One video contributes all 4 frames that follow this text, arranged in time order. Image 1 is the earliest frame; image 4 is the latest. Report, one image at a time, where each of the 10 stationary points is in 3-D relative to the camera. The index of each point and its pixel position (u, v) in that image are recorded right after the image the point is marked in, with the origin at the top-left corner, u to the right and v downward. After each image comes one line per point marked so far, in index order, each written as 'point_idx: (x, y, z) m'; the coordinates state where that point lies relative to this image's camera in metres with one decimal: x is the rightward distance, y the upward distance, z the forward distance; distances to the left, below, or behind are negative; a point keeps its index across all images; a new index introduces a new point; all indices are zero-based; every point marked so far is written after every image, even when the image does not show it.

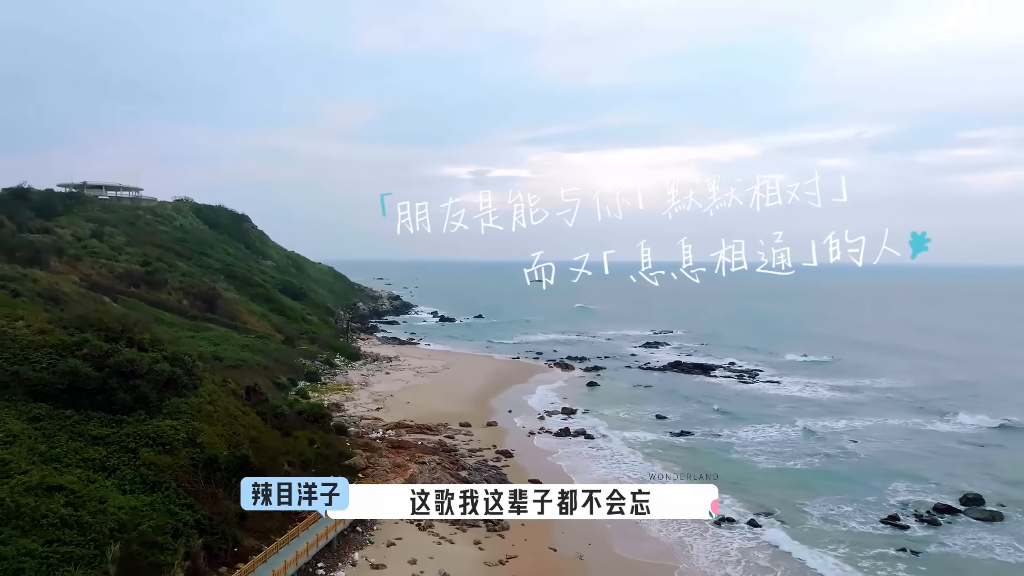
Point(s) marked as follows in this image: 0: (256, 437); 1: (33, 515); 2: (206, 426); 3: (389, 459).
0: (-7.1, -4.1, +15.9) m
1: (-9.0, -4.3, +10.7) m
2: (-8.0, -3.7, +15.1) m
3: (-4.0, -5.6, +18.8) m
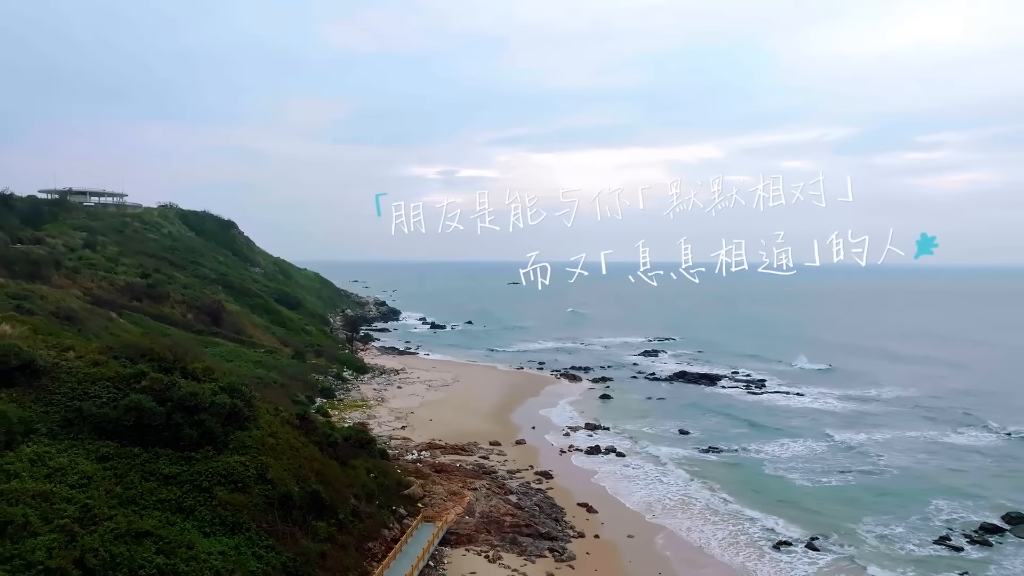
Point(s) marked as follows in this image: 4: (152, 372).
0: (-5.2, -4.9, +15.6) m
1: (-6.9, -5.1, +10.4) m
2: (-6.1, -4.5, +14.8) m
3: (-2.2, -6.4, +18.6) m
4: (-9.9, -2.3, +15.7) m
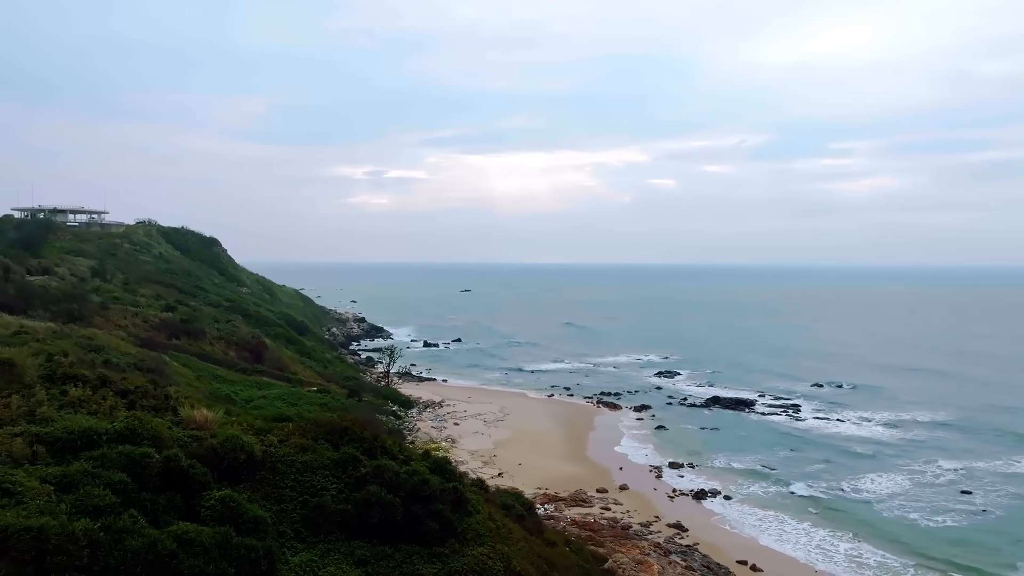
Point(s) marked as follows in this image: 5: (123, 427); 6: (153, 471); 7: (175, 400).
0: (+0.7, -7.0, +15.3) m
1: (-0.6, -7.1, +9.9) m
2: (-0.1, -6.5, +14.3) m
3: (+3.5, -8.5, +18.4) m
4: (-4.0, -4.4, +15.1) m
5: (-8.6, -3.1, +12.6) m
6: (-7.3, -3.7, +11.7) m
7: (-9.1, -3.0, +15.4) m
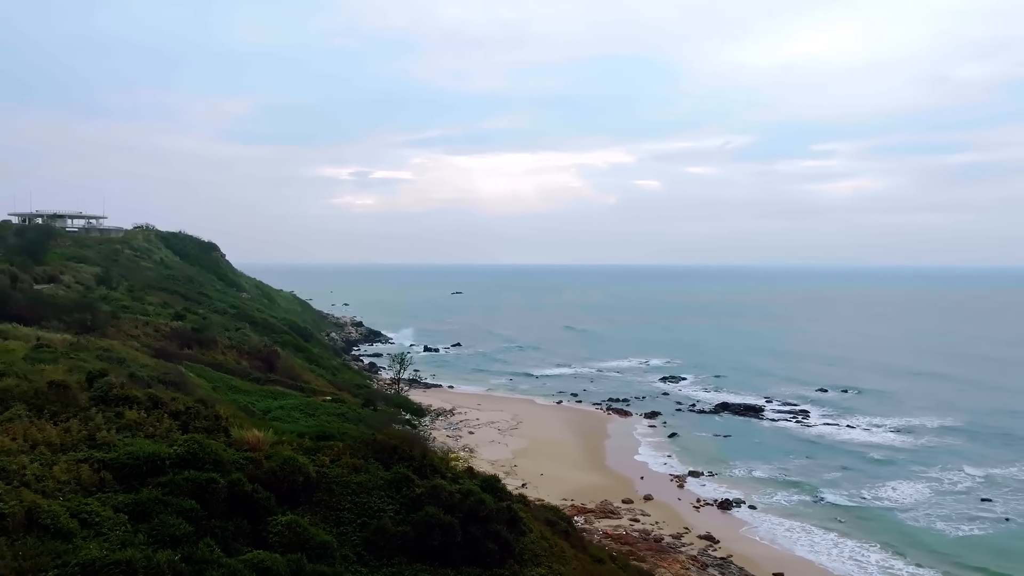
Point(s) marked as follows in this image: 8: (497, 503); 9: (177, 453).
0: (+2.1, -7.5, +15.3) m
1: (+0.8, -7.5, +9.9) m
2: (+1.3, -7.0, +14.3) m
3: (+4.9, -9.0, +18.4) m
4: (-2.6, -4.9, +15.0) m
5: (-7.2, -3.6, +12.5) m
6: (-5.9, -4.2, +11.6) m
7: (-7.7, -3.5, +15.3) m
8: (-0.5, -5.6, +14.9) m
9: (-7.2, -3.6, +12.4) m
